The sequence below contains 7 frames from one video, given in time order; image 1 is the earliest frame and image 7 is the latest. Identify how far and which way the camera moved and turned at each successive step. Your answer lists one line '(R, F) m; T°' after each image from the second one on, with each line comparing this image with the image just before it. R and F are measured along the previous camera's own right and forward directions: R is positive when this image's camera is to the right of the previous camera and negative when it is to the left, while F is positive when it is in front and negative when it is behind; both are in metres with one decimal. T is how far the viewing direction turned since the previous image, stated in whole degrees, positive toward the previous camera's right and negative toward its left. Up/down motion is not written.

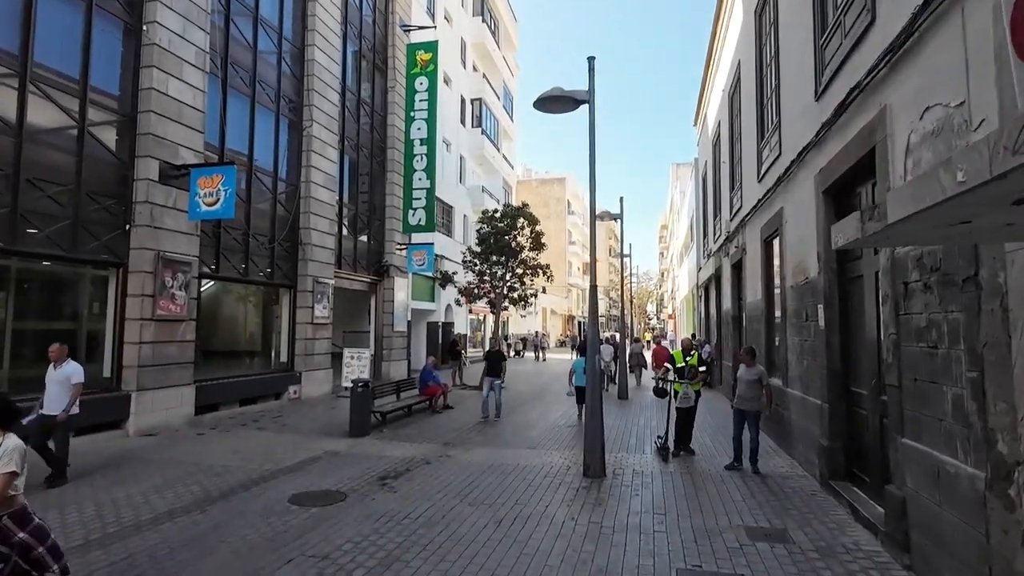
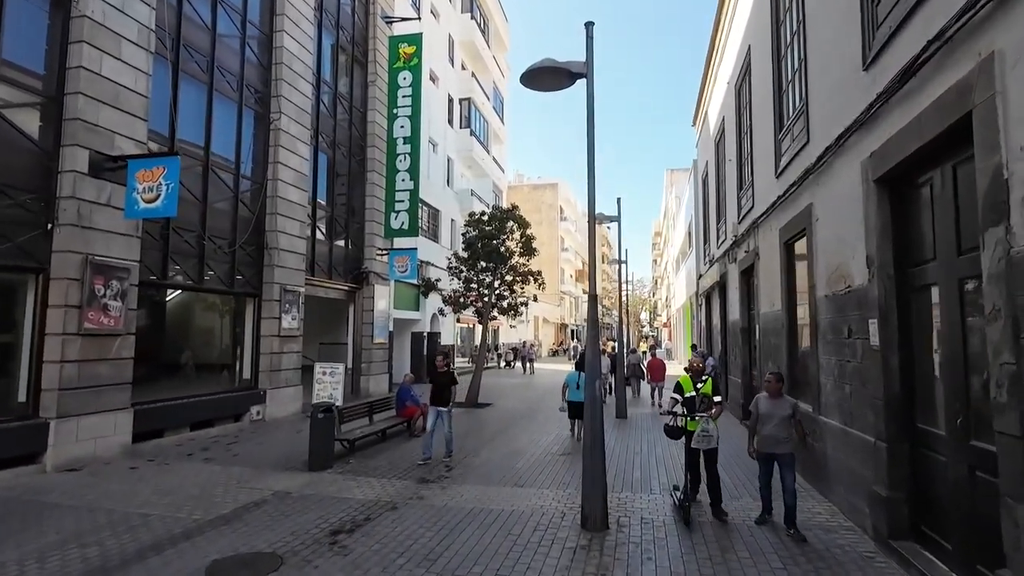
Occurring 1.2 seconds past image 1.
(+0.1, +1.4) m; +1°
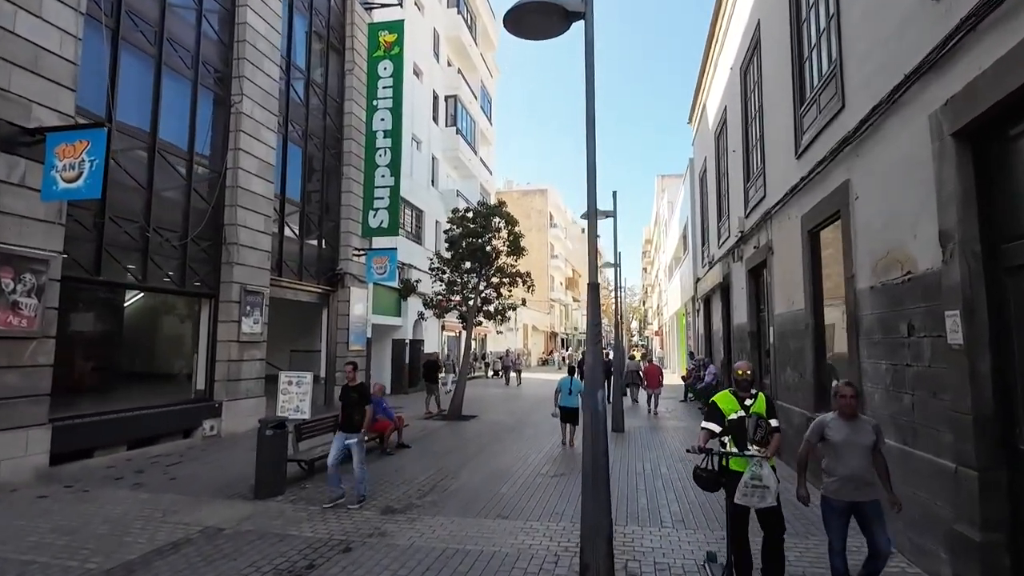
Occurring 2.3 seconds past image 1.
(+0.1, +1.3) m; +1°
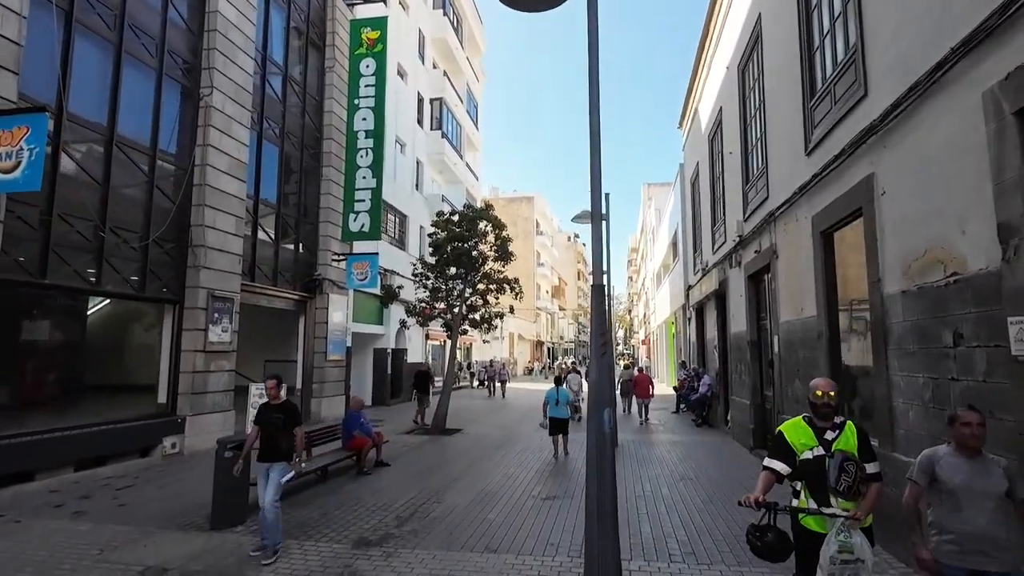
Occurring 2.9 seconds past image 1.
(-0.1, +0.7) m; +2°
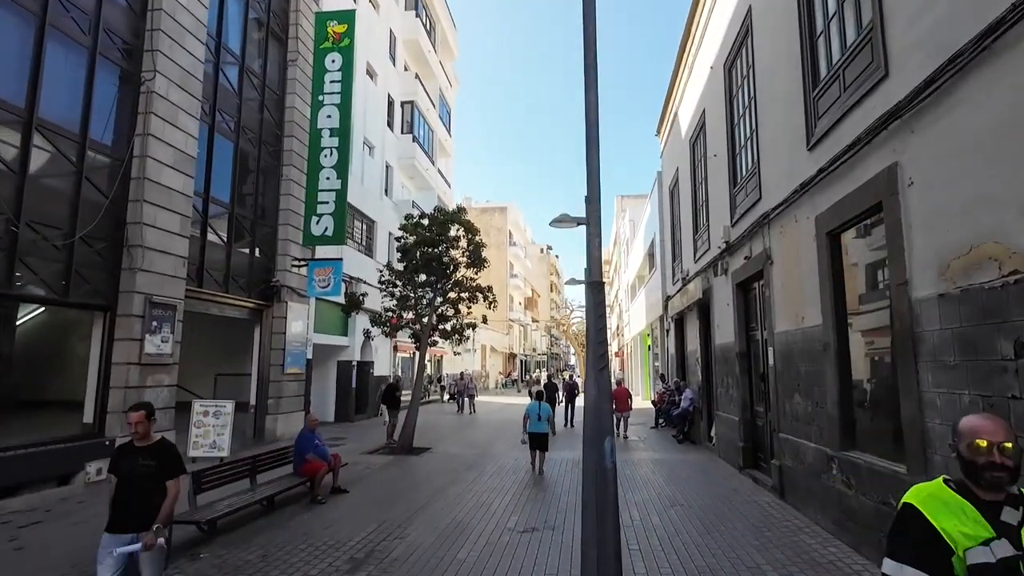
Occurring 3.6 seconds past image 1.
(0.0, +0.9) m; +3°
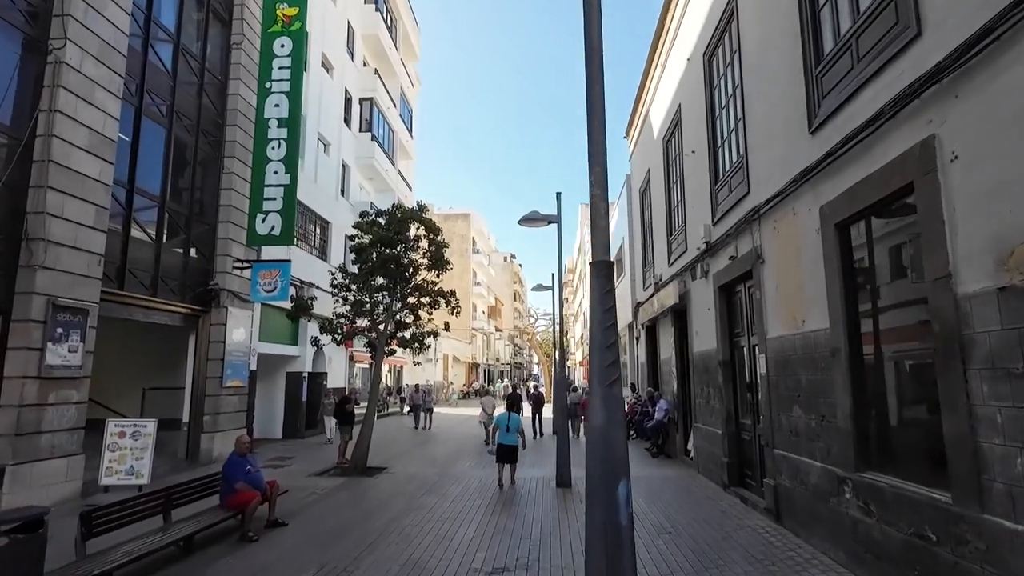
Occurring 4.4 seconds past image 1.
(-0.1, +1.0) m; +4°
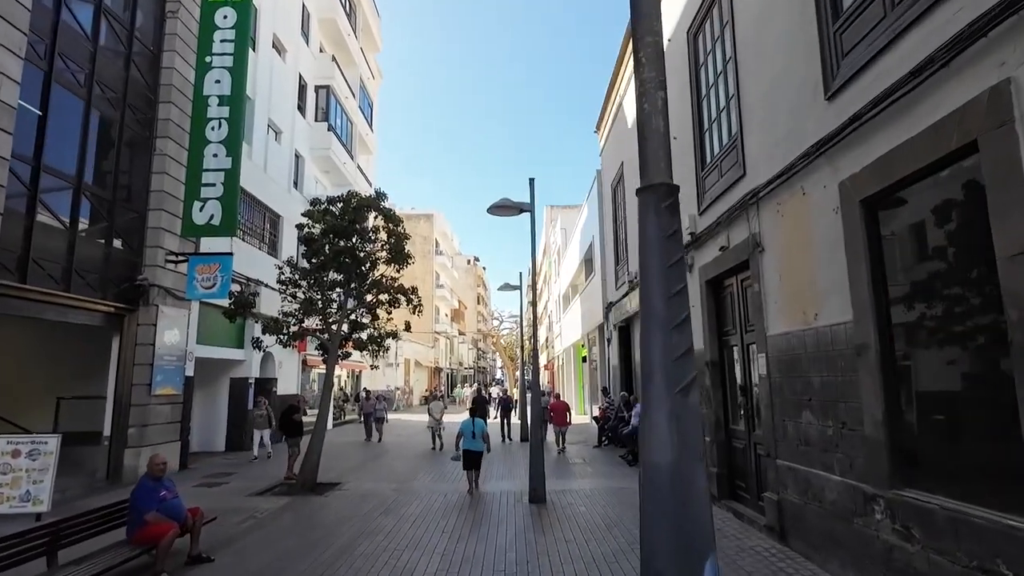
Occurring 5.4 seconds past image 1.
(-0.1, +1.1) m; +4°
